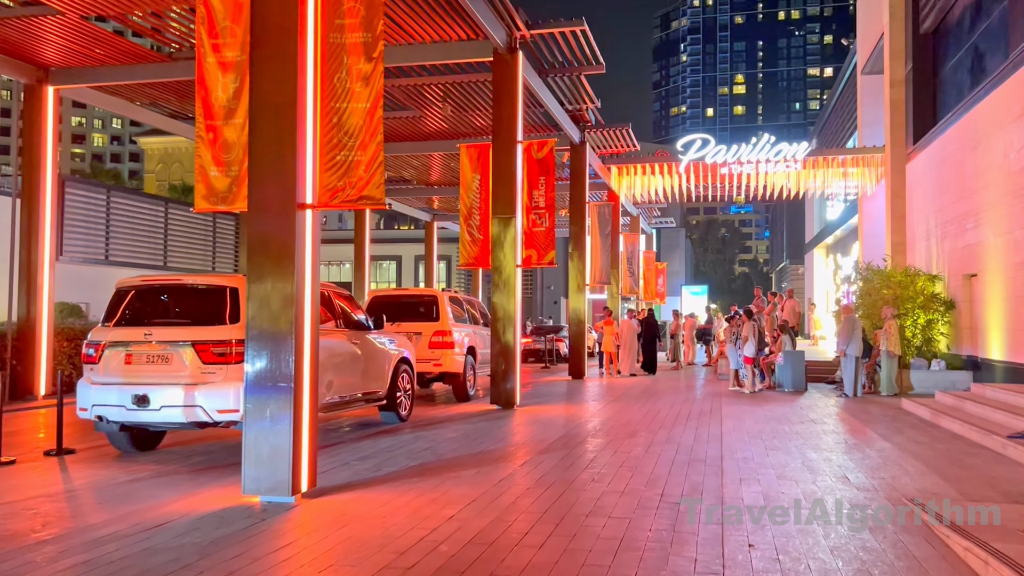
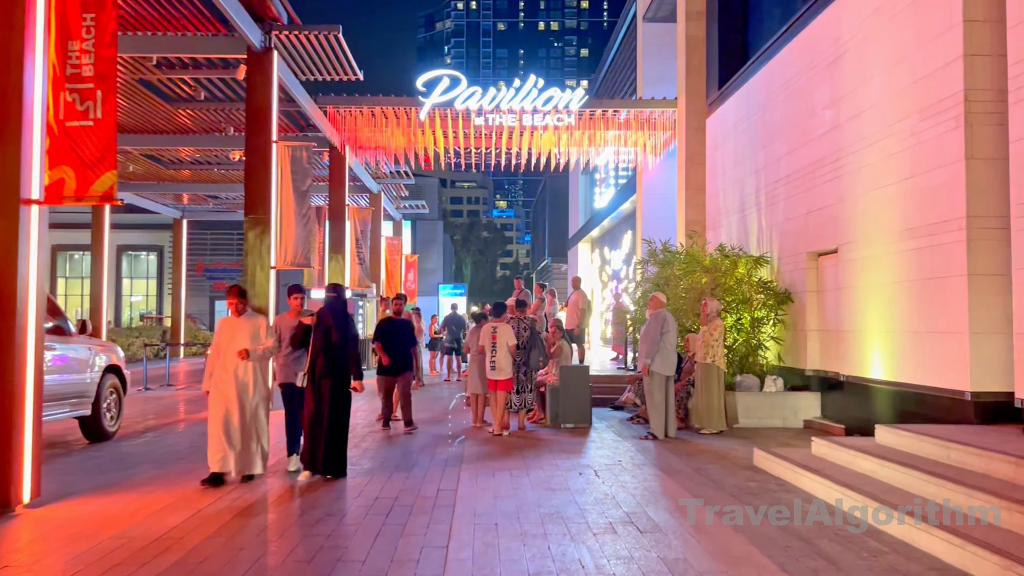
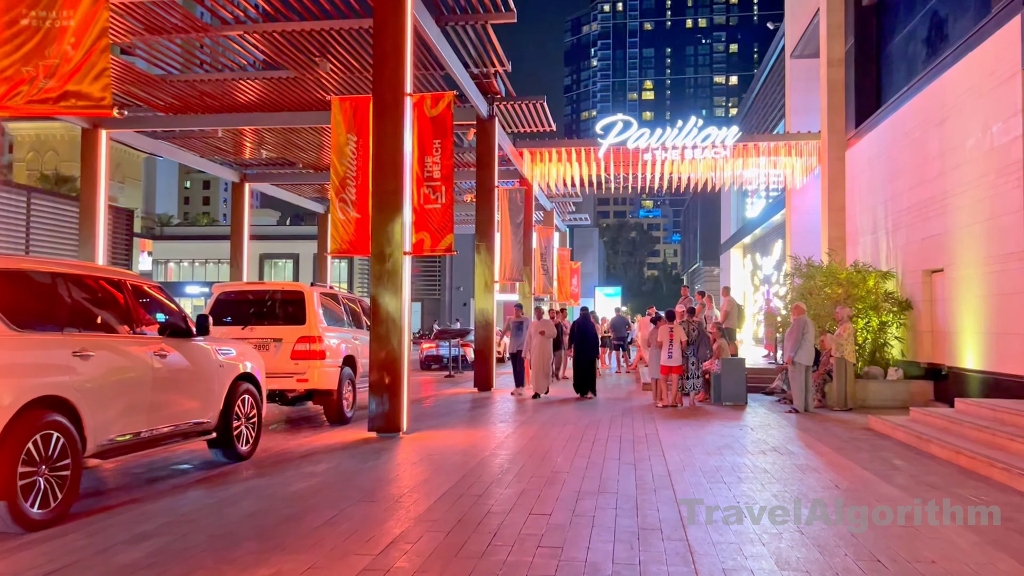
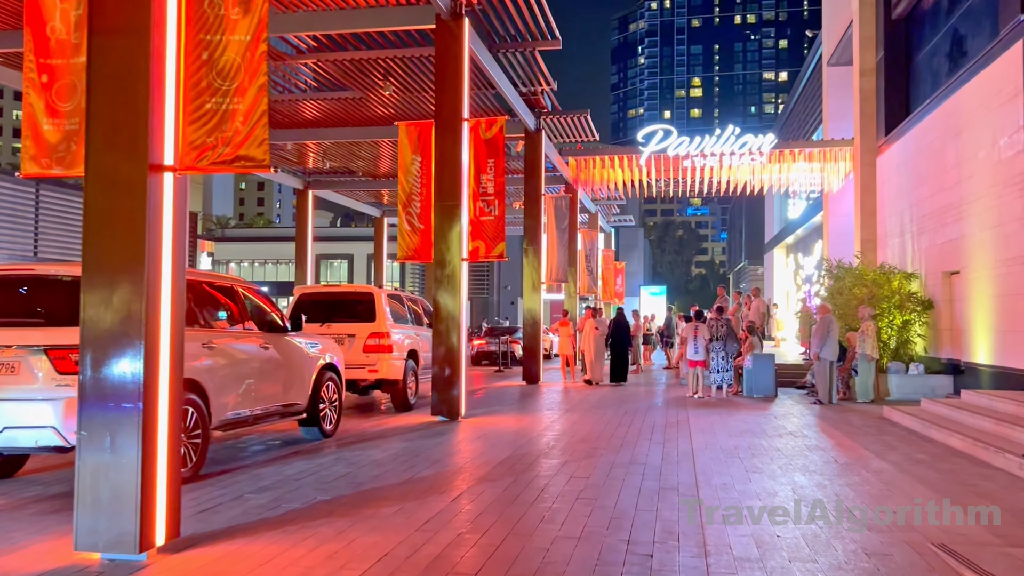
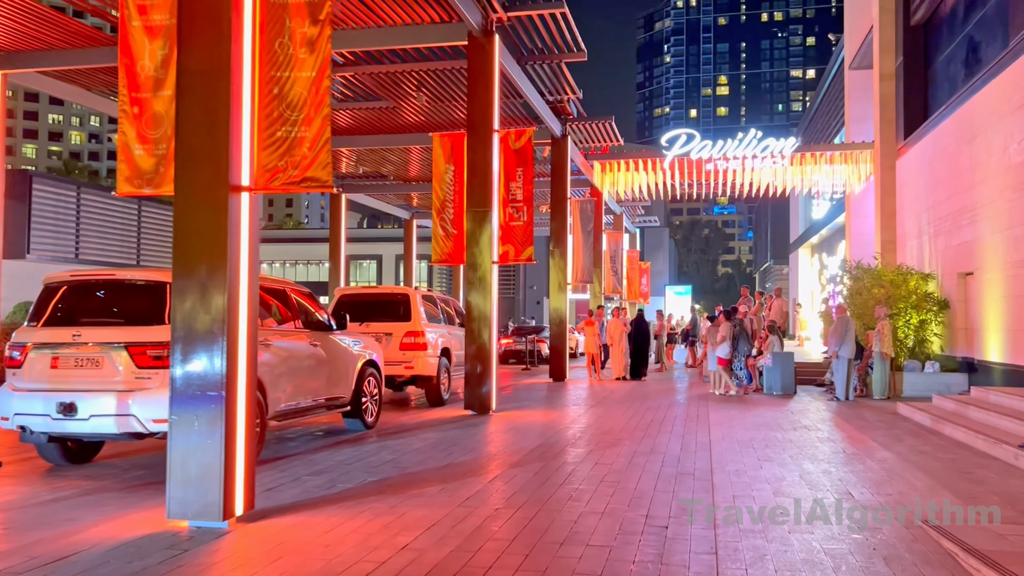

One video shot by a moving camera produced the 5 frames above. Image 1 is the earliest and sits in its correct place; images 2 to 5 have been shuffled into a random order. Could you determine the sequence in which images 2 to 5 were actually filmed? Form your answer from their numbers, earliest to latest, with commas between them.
5, 4, 3, 2
